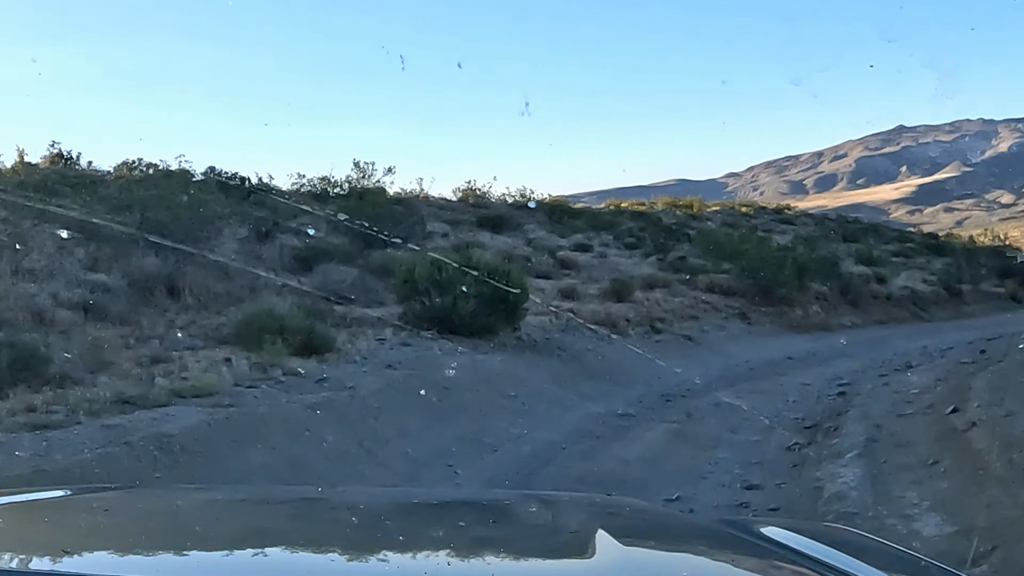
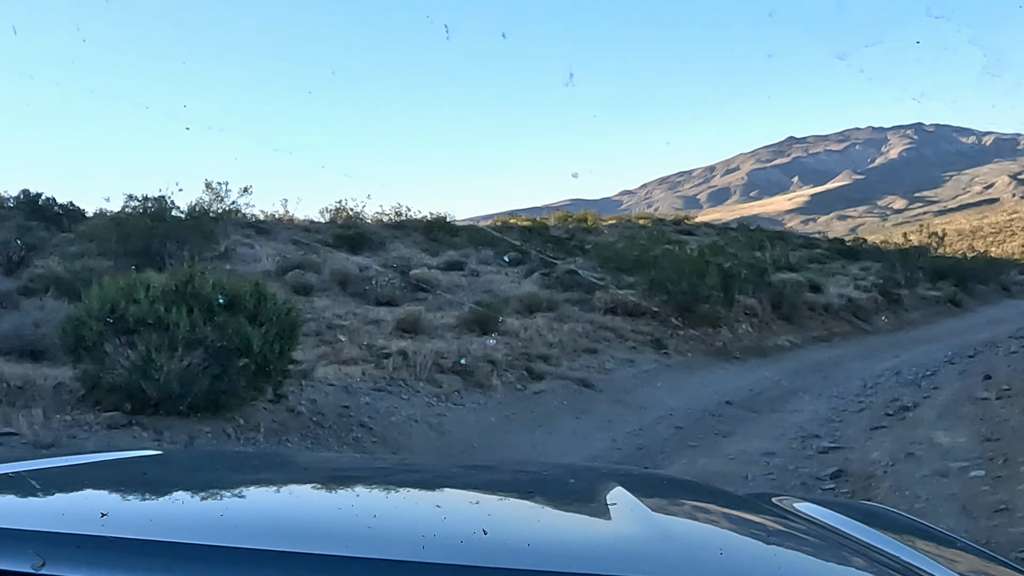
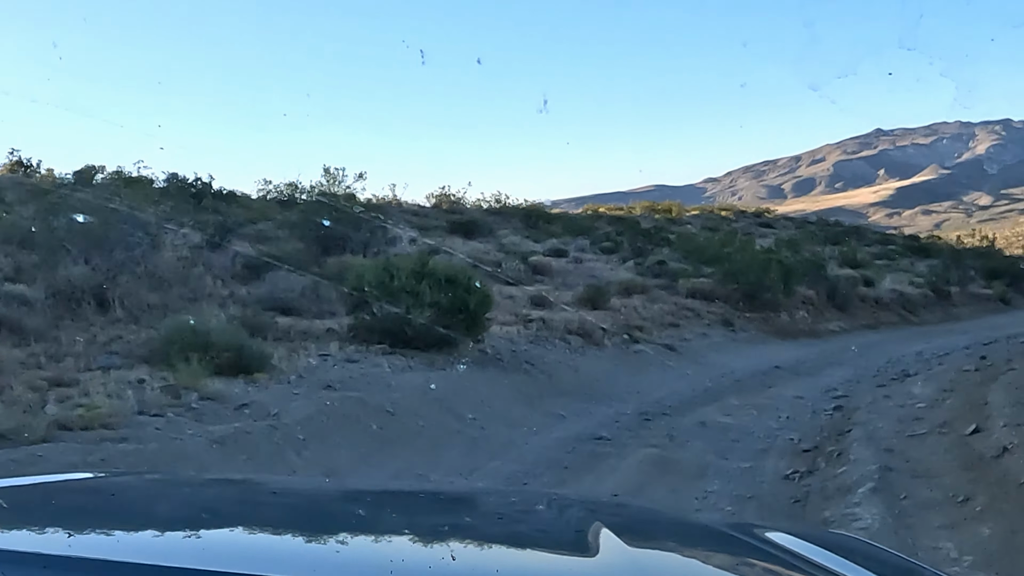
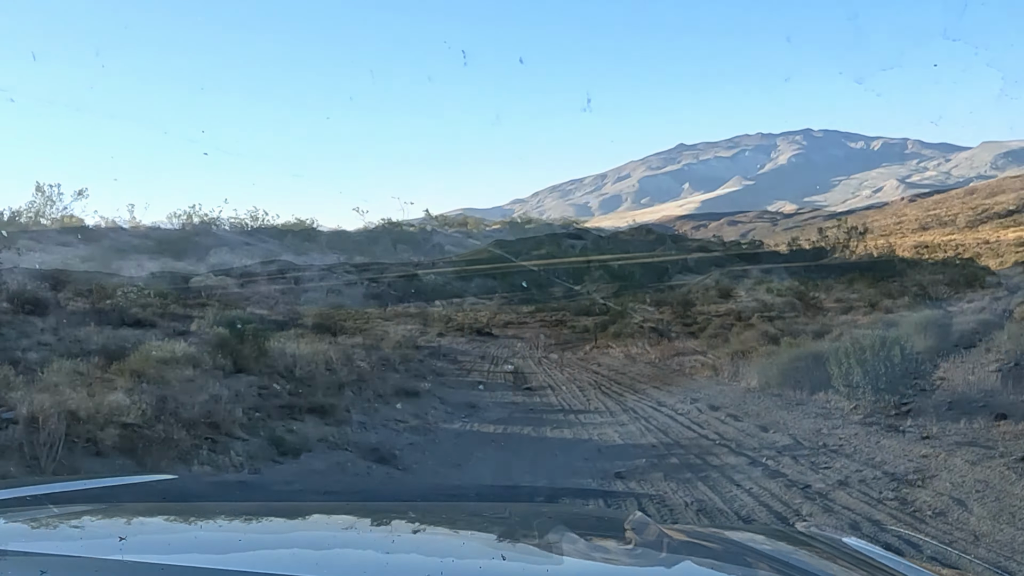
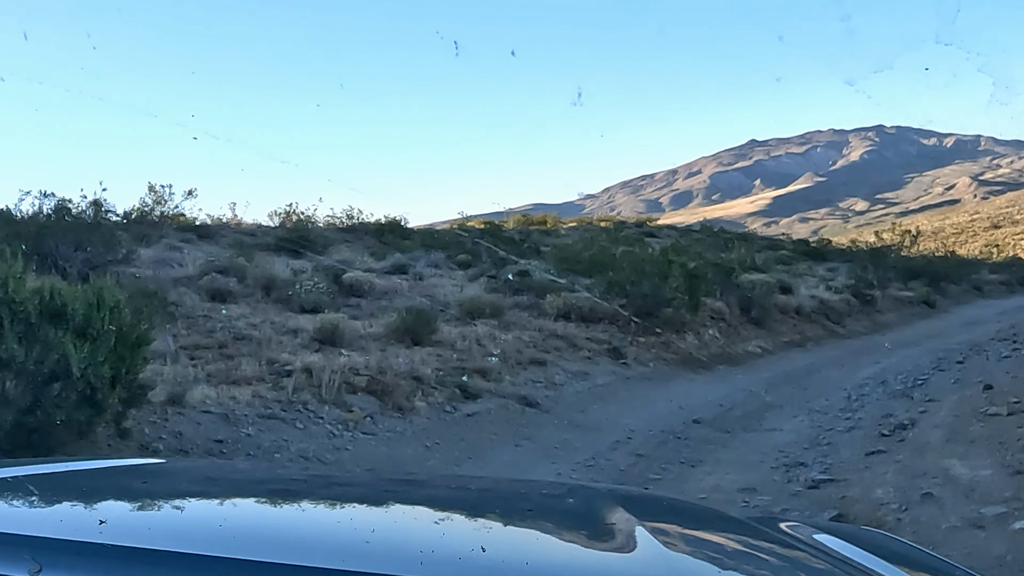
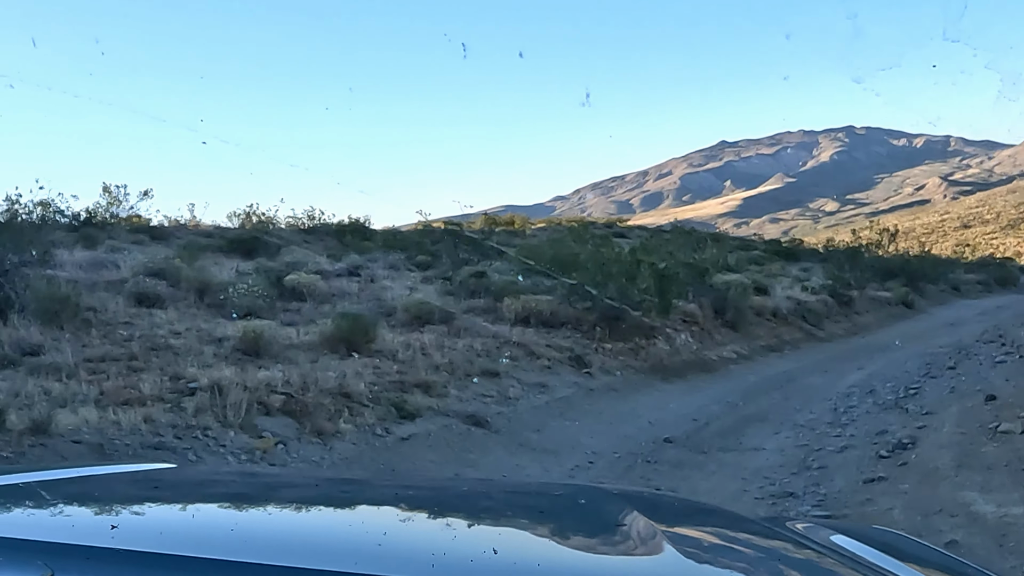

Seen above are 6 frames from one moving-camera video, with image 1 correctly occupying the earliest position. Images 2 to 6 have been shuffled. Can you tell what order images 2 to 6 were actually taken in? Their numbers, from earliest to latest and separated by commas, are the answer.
3, 2, 5, 6, 4
